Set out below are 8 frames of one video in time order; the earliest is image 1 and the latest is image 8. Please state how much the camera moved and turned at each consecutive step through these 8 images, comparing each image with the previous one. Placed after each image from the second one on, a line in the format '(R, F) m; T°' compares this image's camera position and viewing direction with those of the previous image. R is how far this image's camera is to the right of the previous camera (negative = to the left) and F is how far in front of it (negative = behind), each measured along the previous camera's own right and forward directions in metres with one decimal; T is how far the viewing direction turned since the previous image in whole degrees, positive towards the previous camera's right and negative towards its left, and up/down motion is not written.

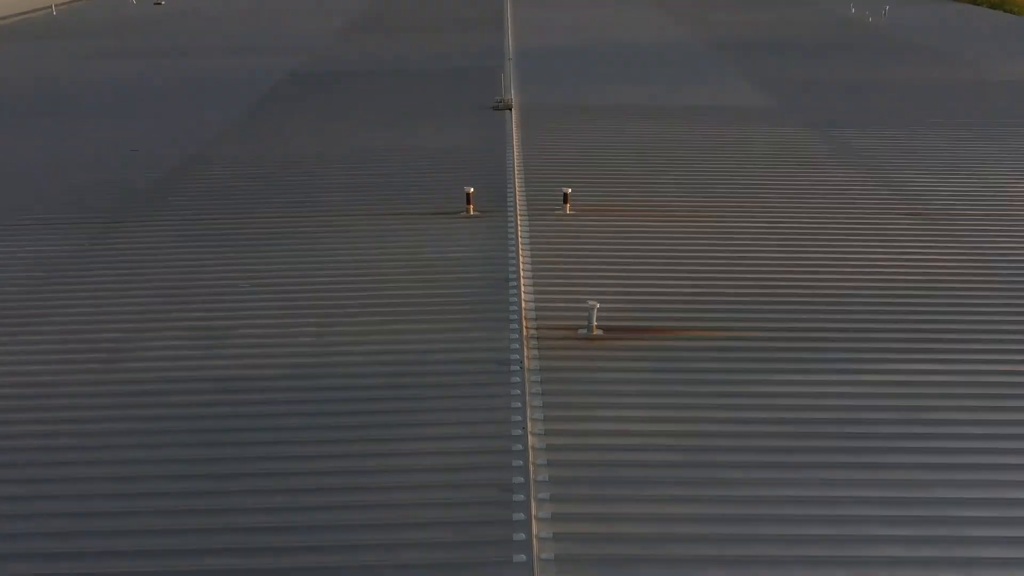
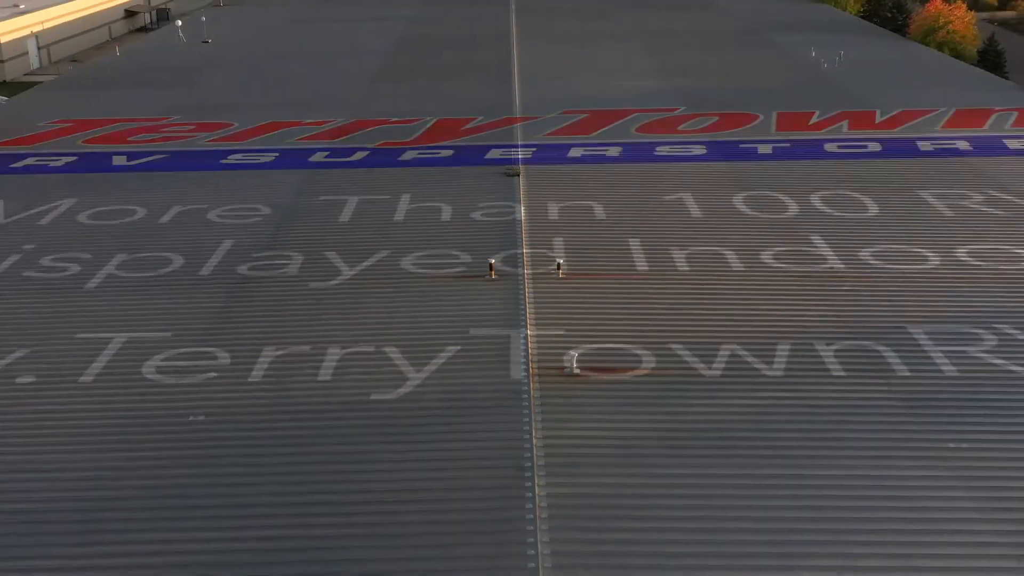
(-0.1, -2.3) m; 0°
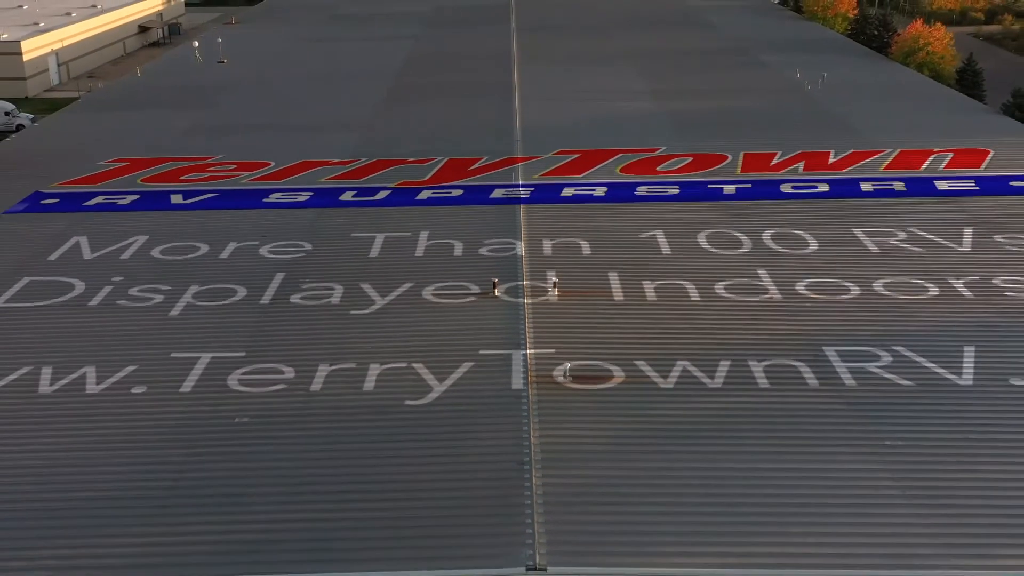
(0.0, -1.1) m; 0°
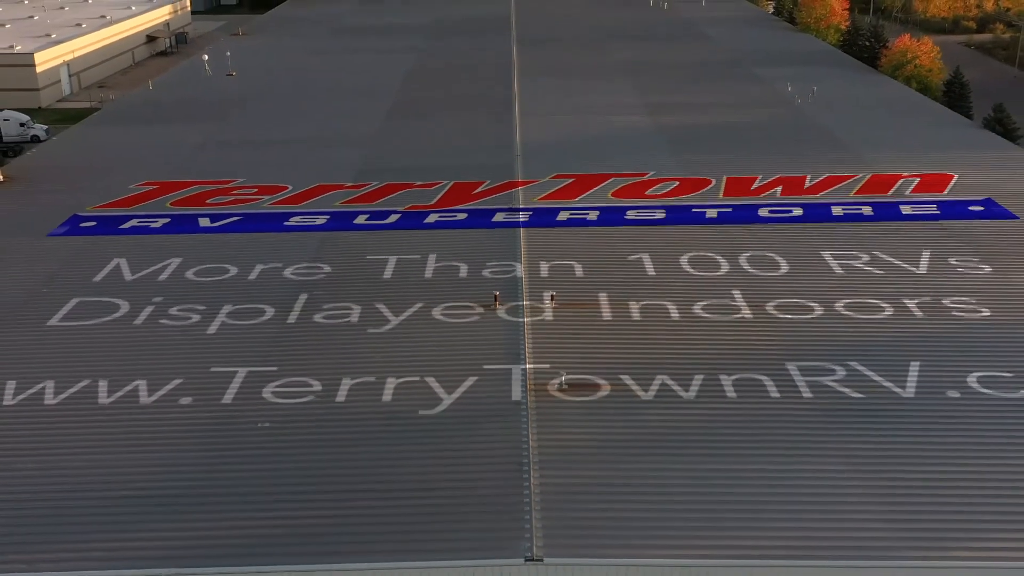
(0.0, -0.7) m; 0°
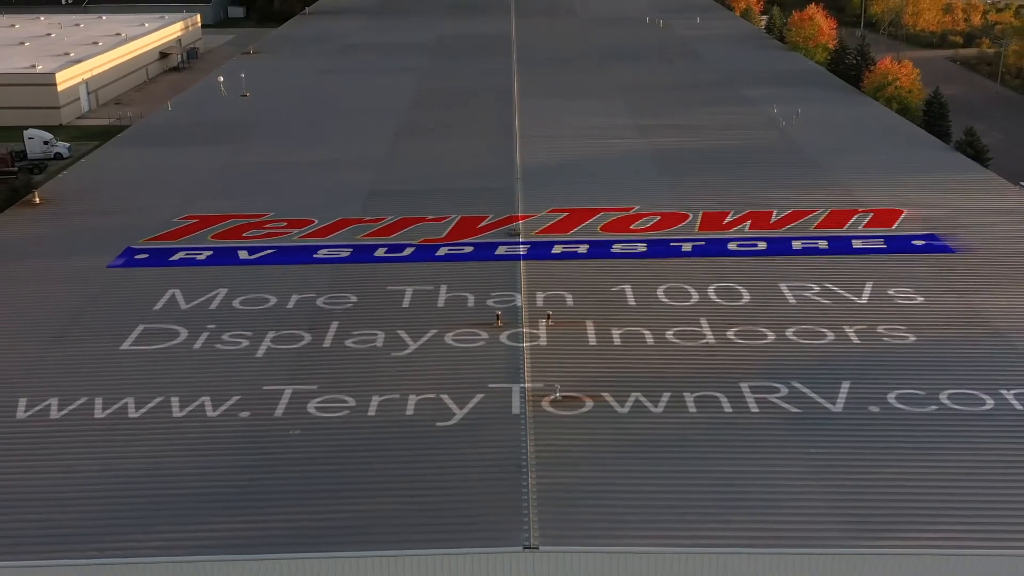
(0.0, -1.2) m; 0°
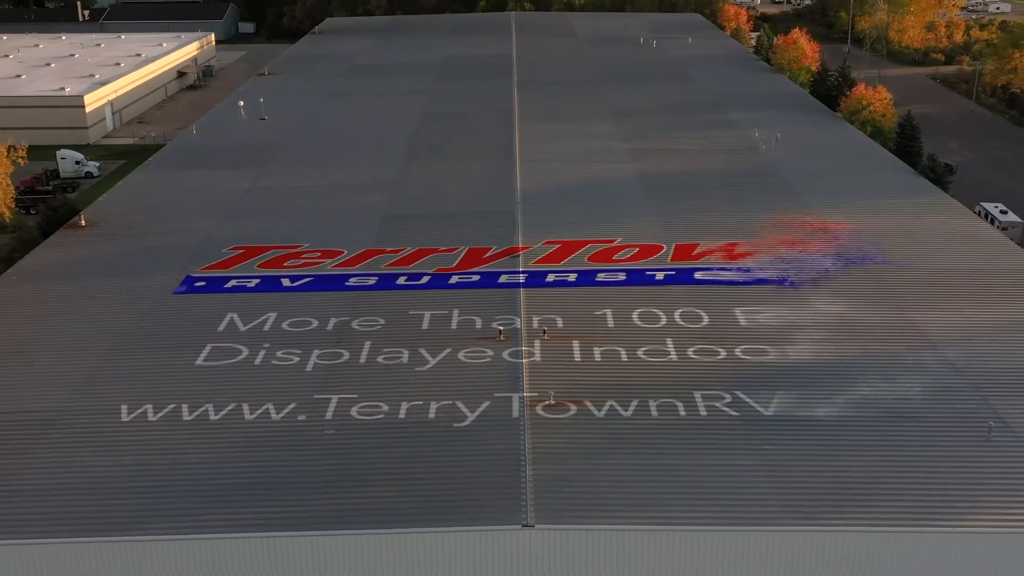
(0.0, -1.8) m; 0°
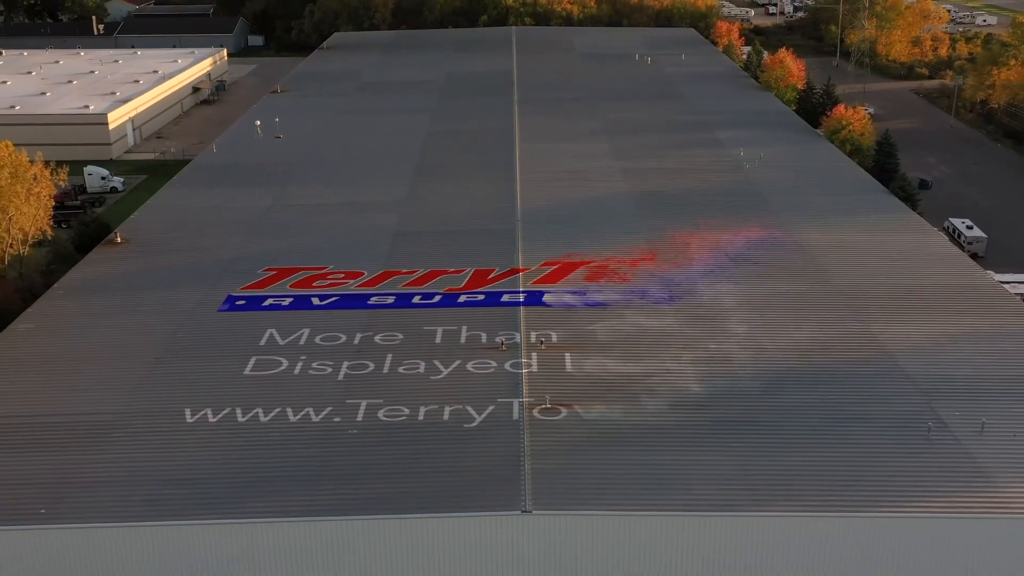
(0.0, -1.7) m; 0°
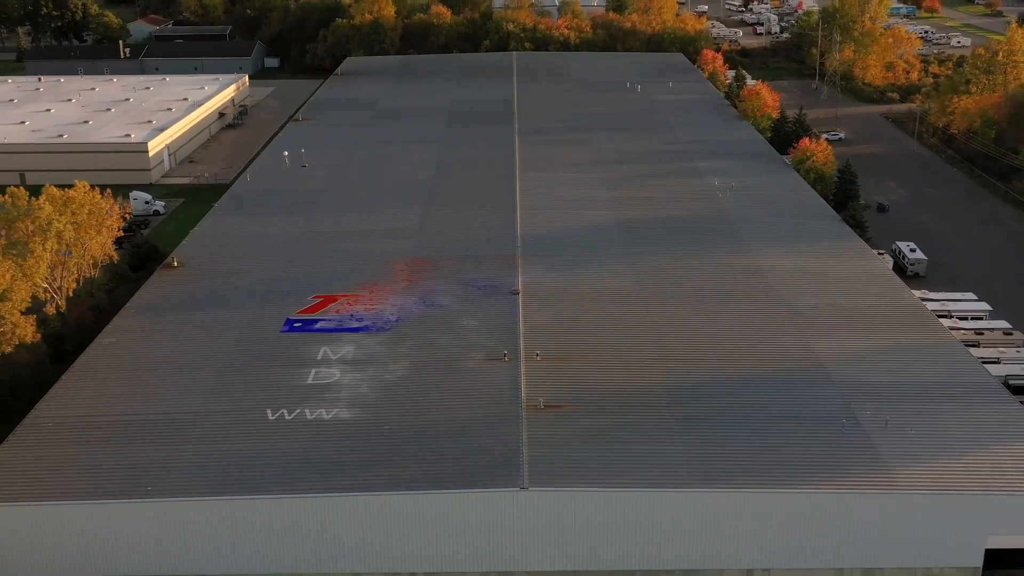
(0.0, -3.5) m; 0°
